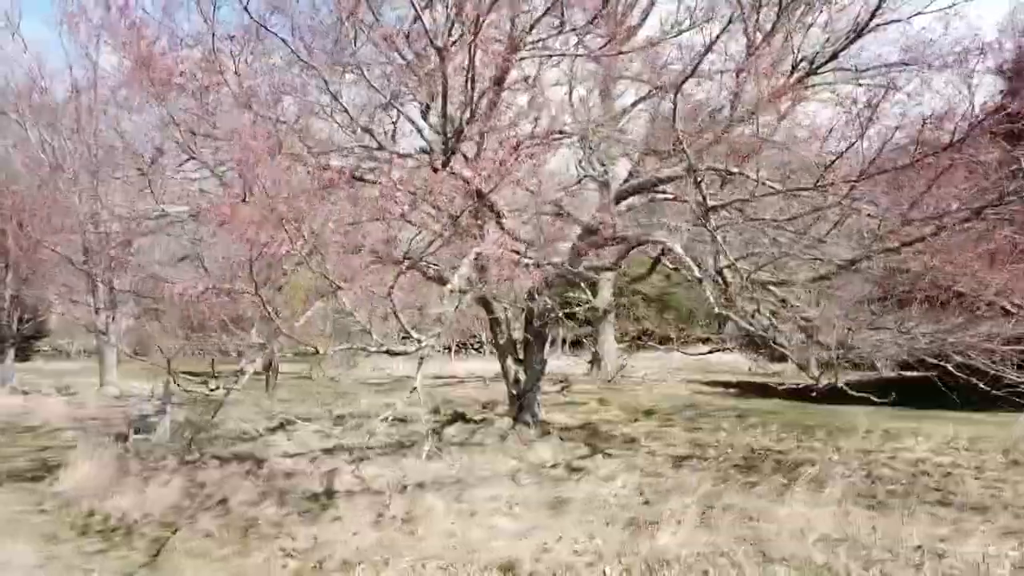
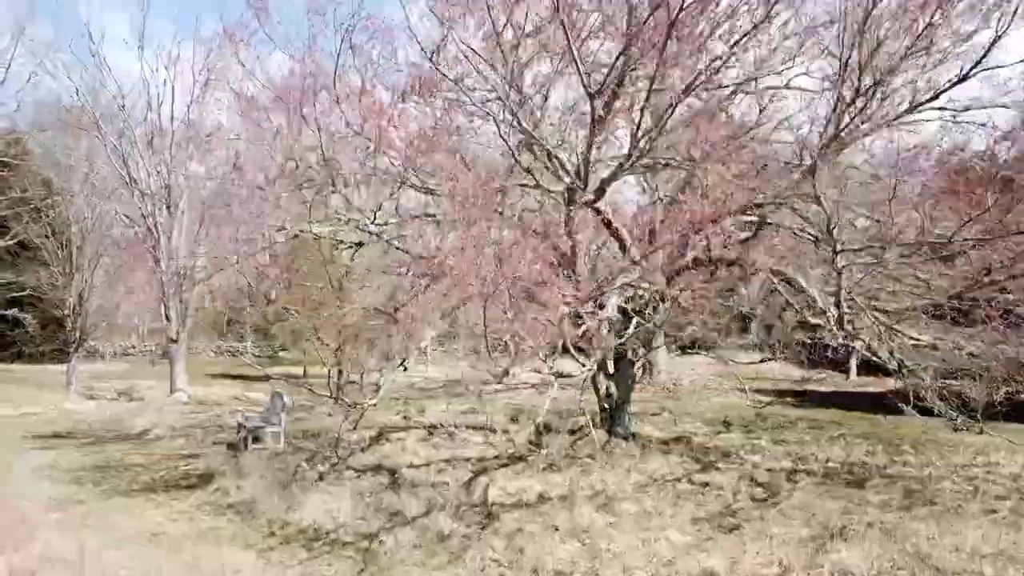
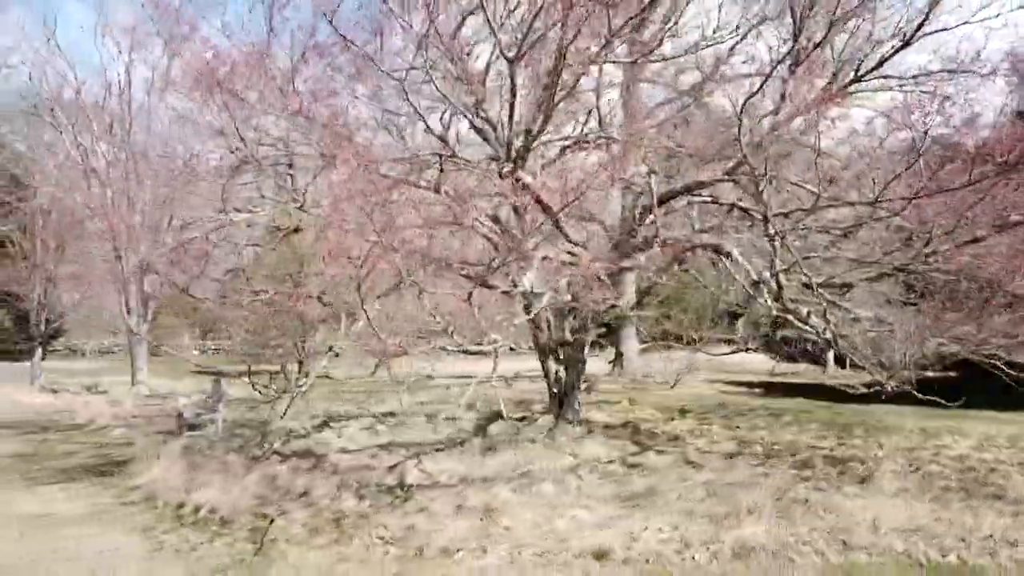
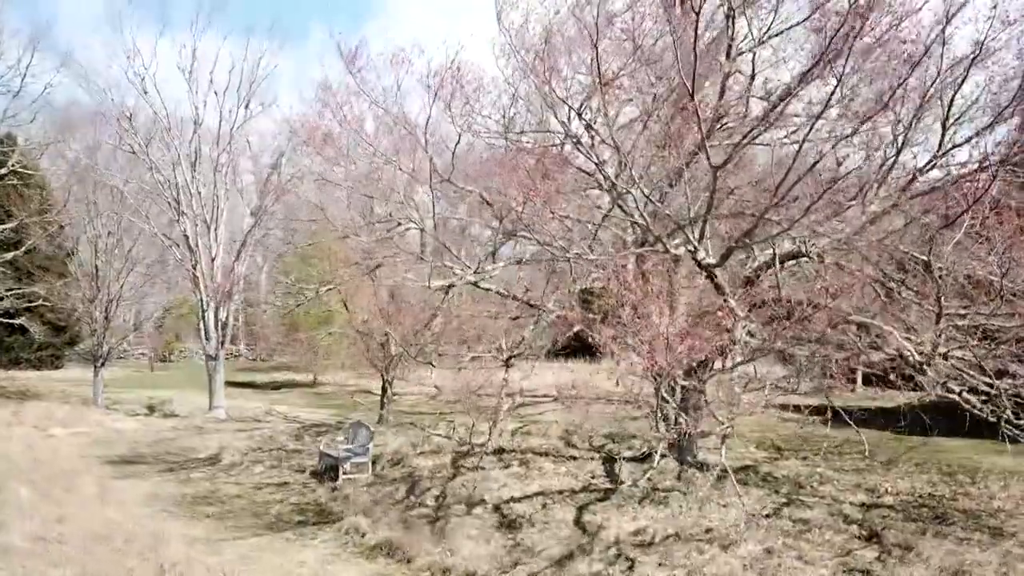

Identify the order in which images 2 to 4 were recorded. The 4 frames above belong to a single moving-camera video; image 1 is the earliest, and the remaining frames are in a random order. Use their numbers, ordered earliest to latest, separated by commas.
3, 2, 4
